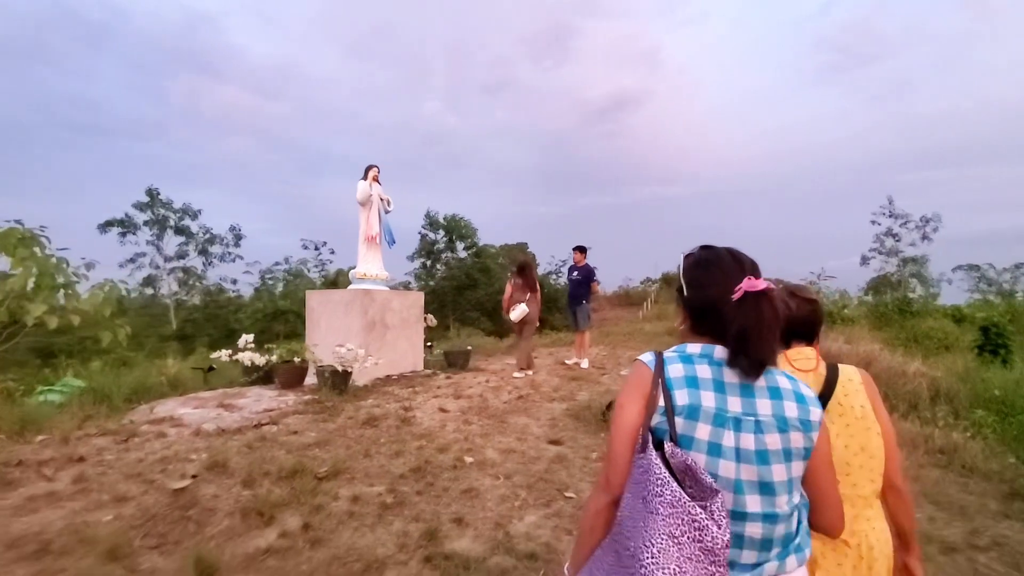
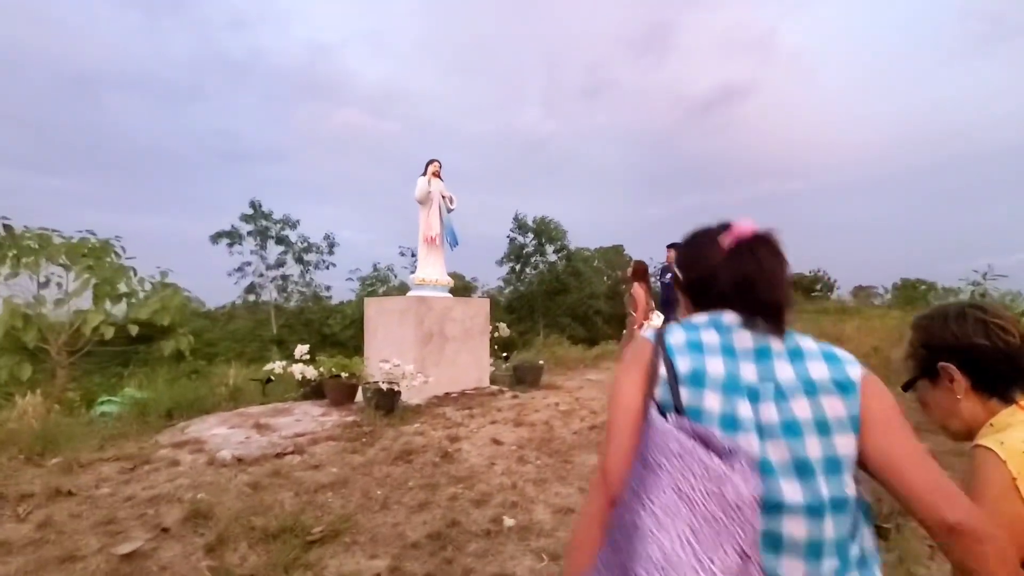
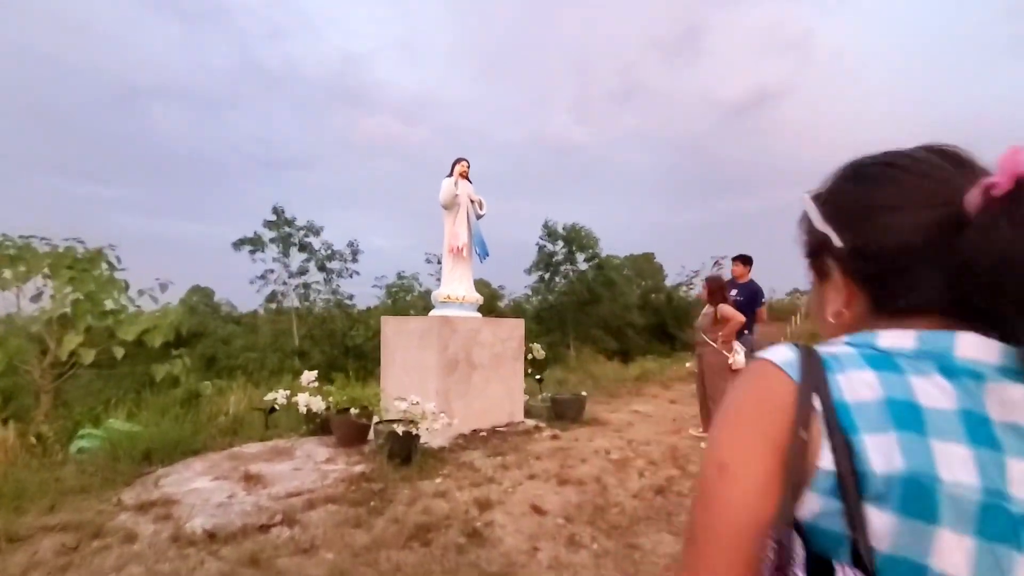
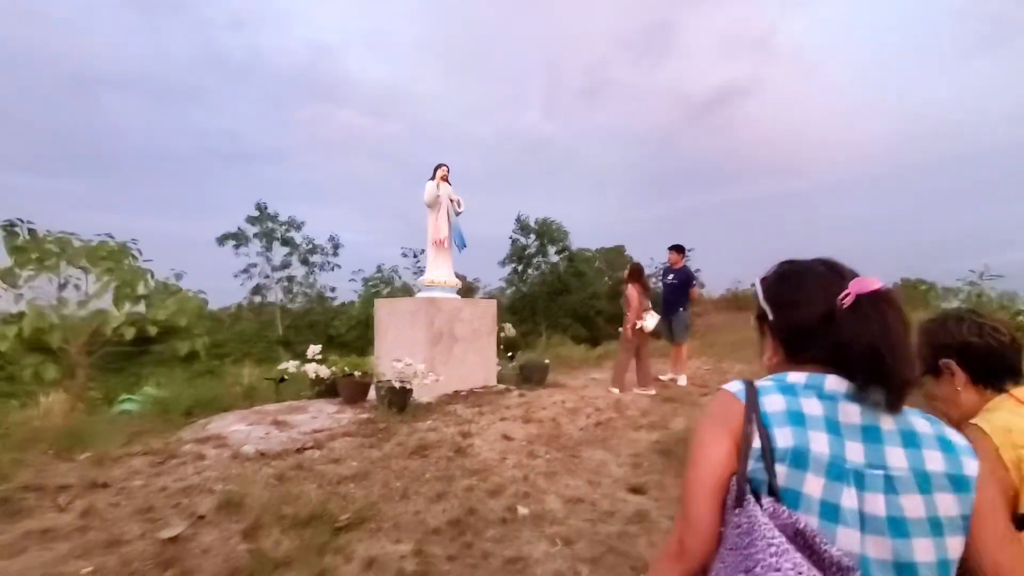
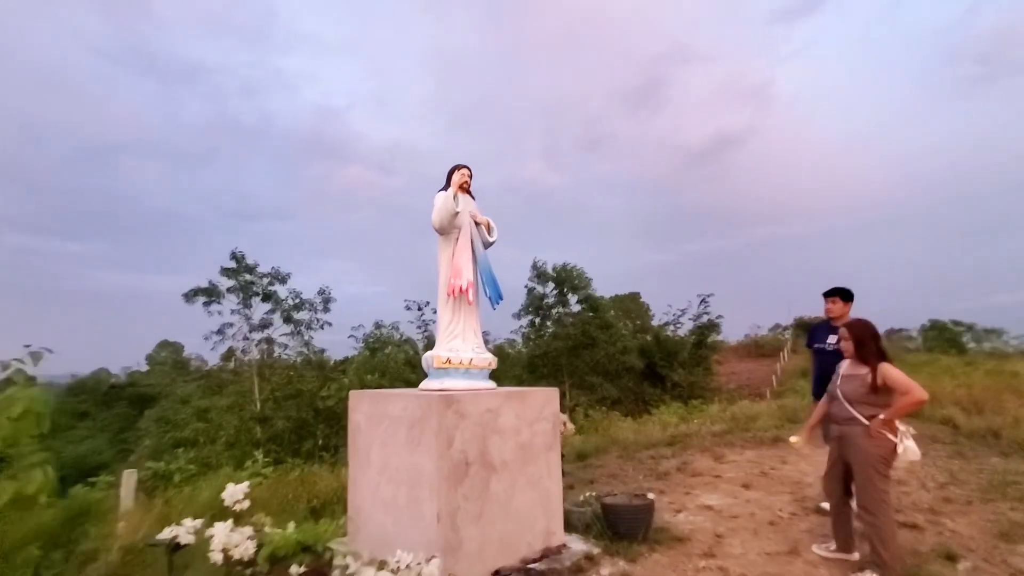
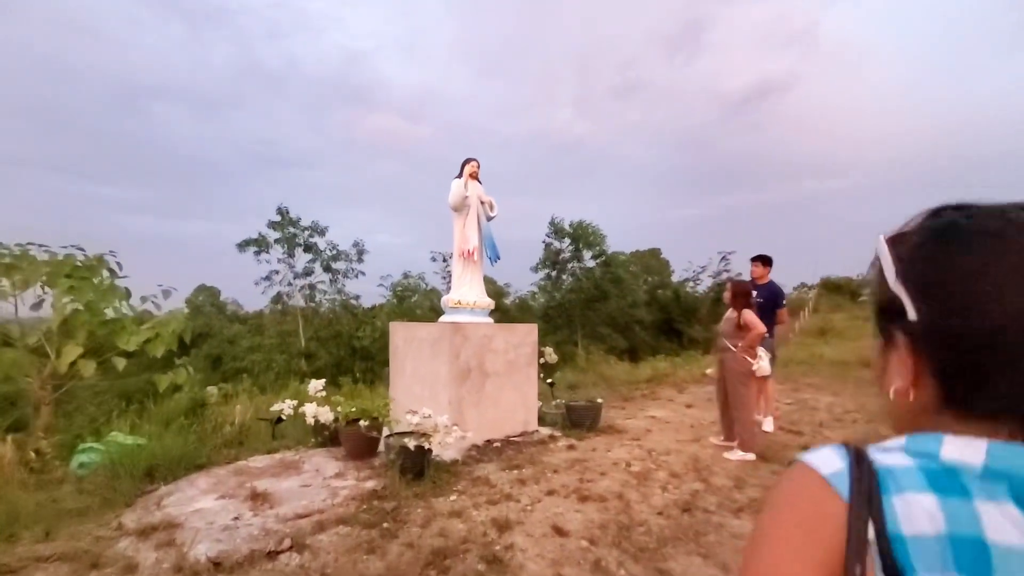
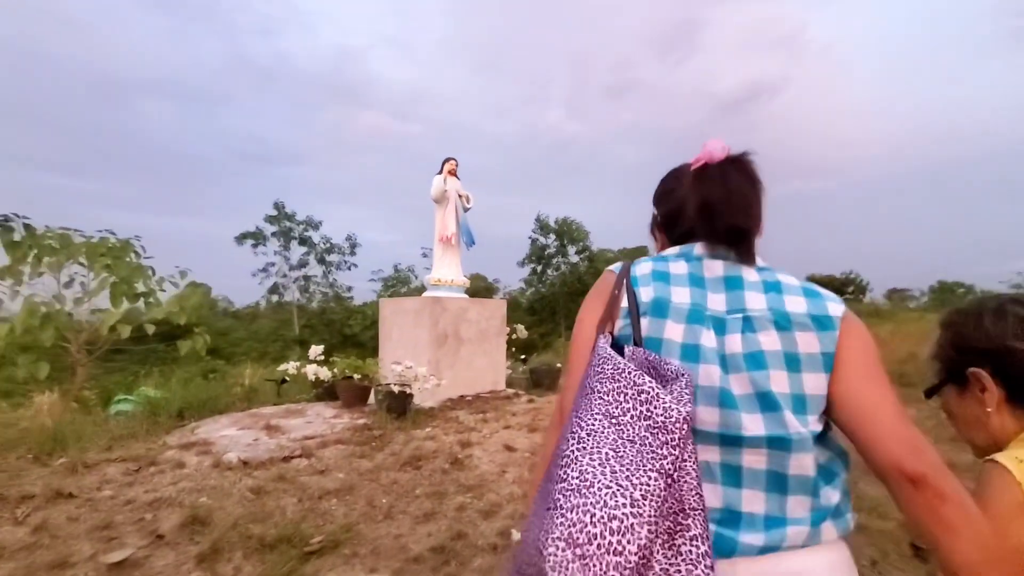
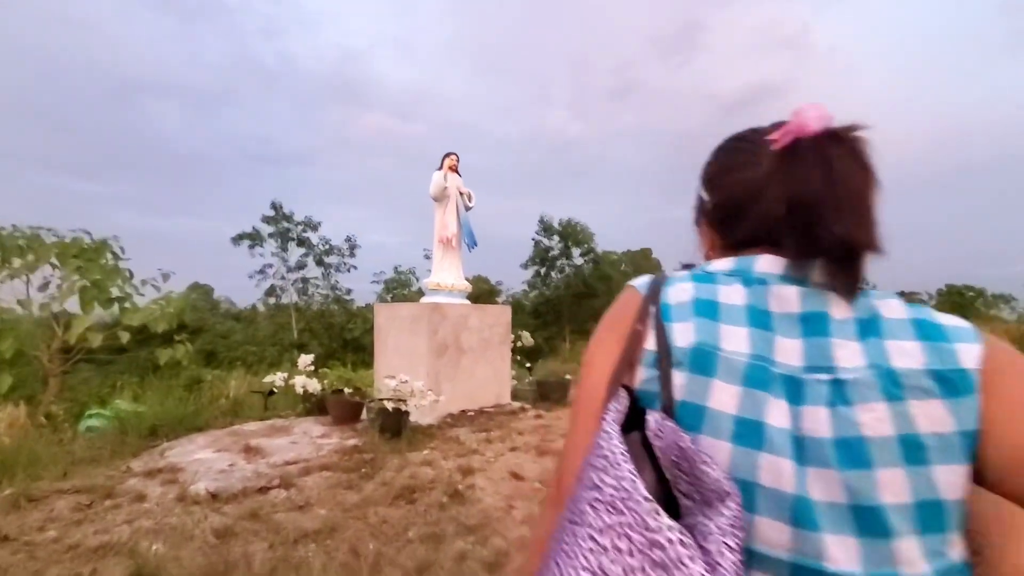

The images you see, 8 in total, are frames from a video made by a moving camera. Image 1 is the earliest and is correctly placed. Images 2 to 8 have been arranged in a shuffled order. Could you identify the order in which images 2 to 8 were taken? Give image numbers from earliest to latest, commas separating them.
4, 2, 7, 8, 3, 6, 5
